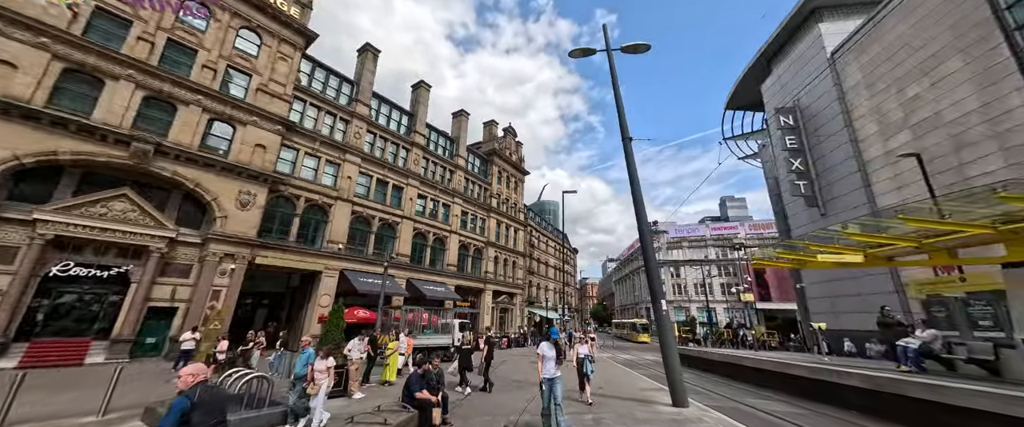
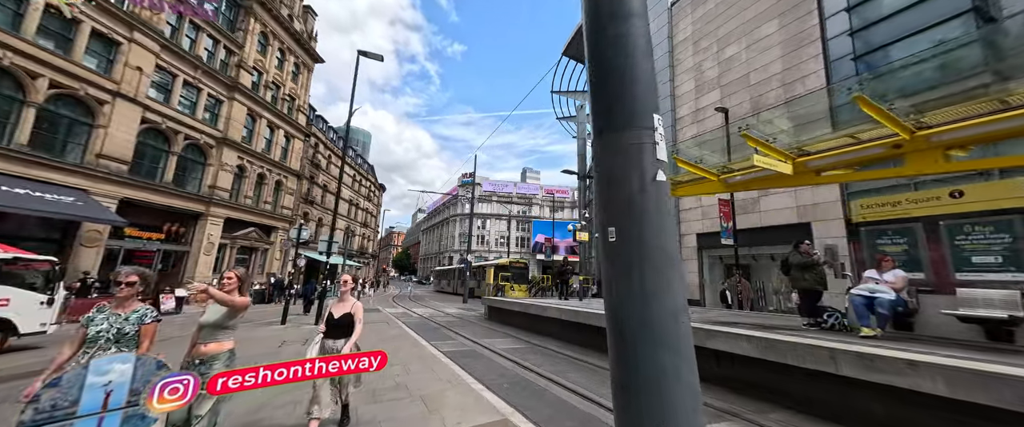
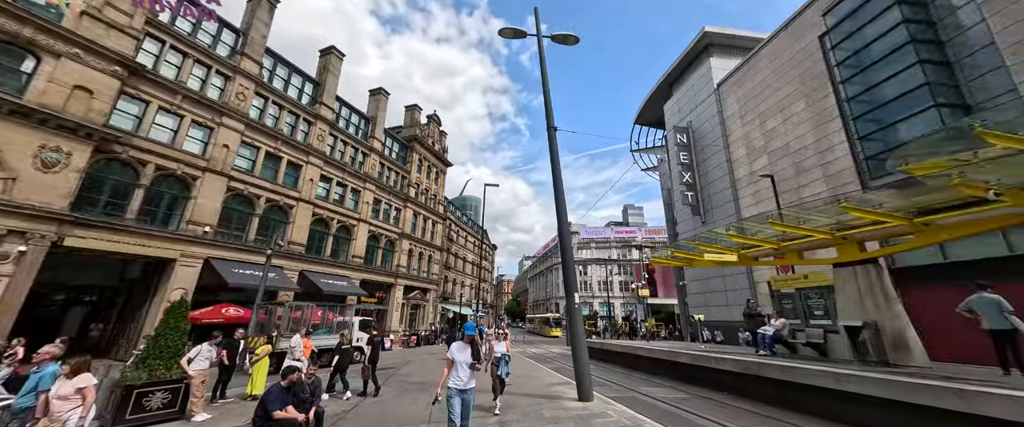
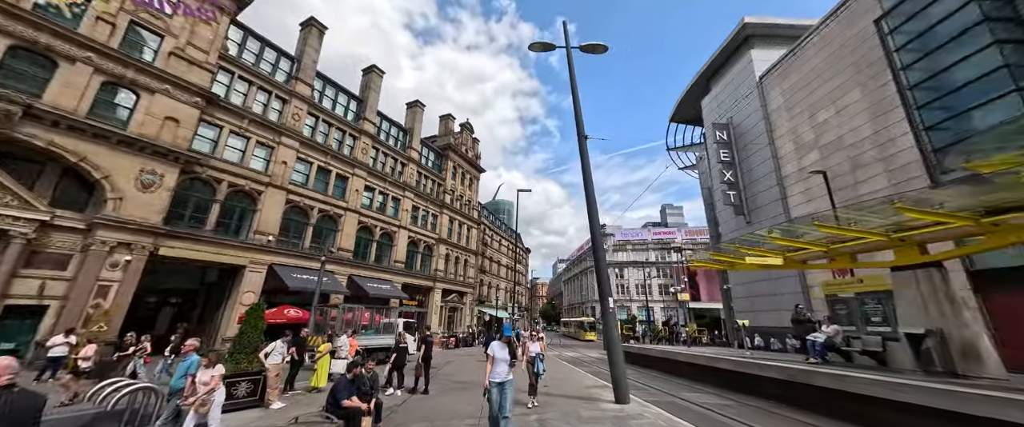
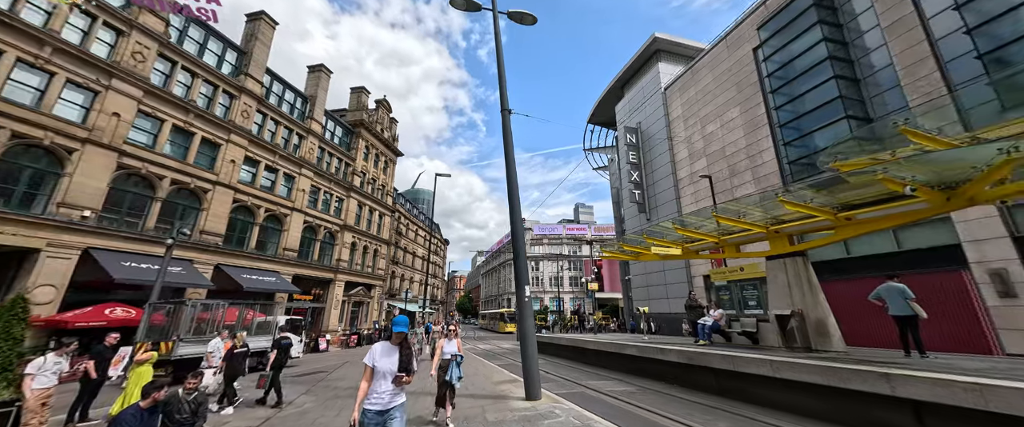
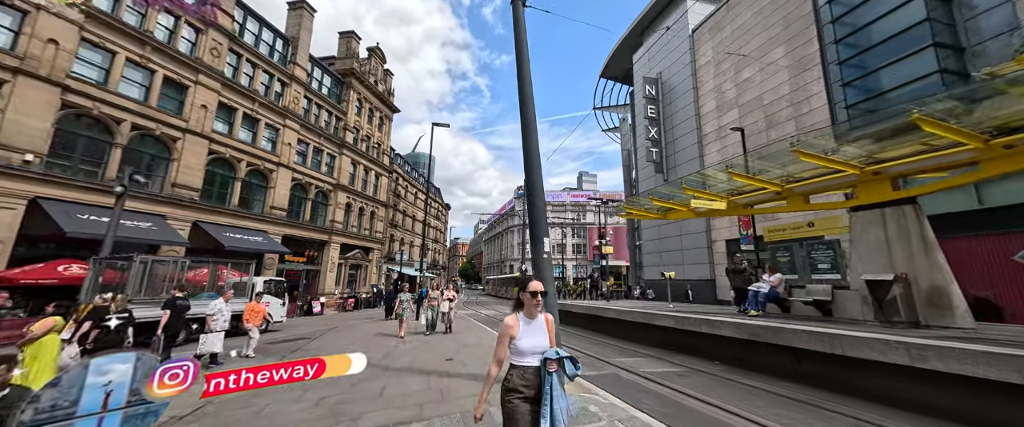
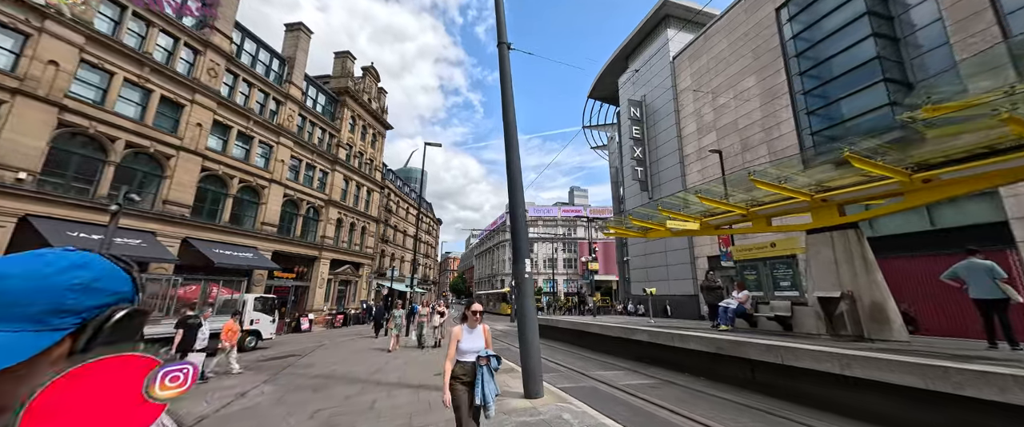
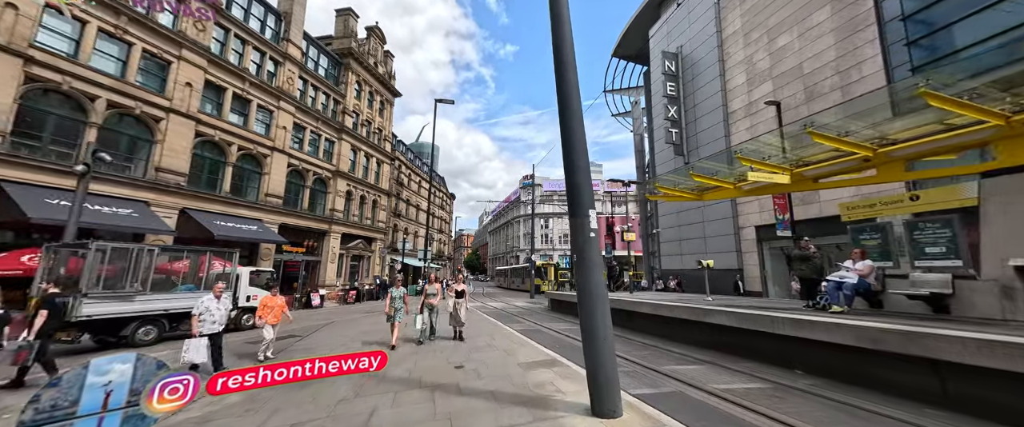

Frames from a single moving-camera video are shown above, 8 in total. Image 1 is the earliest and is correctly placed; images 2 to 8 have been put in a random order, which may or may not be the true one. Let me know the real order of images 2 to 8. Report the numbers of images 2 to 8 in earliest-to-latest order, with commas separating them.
4, 3, 5, 7, 6, 8, 2
